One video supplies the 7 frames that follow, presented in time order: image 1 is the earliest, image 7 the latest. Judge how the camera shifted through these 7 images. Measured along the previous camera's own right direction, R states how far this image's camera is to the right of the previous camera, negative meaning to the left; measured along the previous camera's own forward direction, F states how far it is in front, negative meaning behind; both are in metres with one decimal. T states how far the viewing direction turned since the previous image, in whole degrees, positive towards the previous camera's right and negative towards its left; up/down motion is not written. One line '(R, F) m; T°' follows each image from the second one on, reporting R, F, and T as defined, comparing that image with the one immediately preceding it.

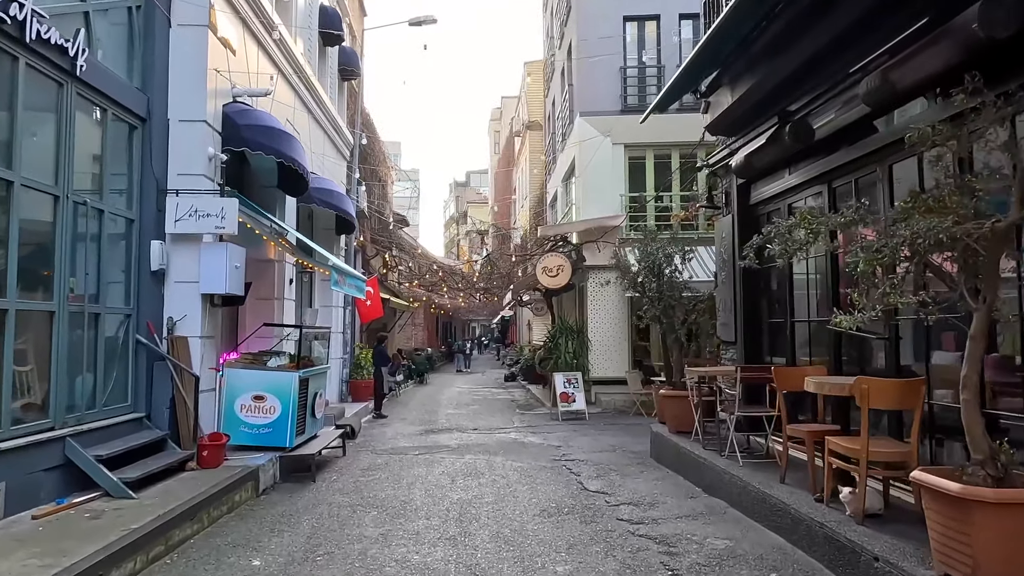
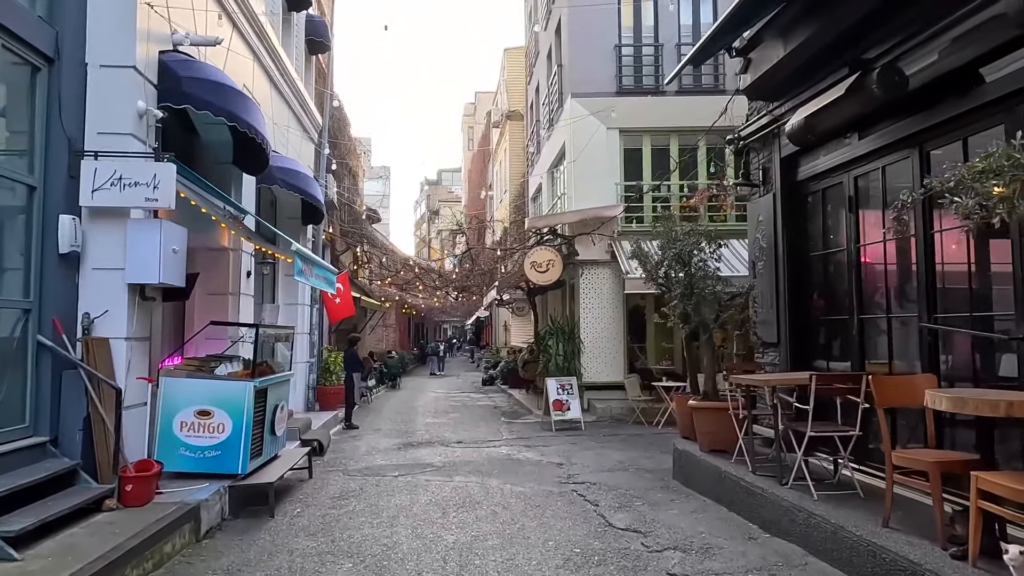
(-0.4, +1.5) m; +3°
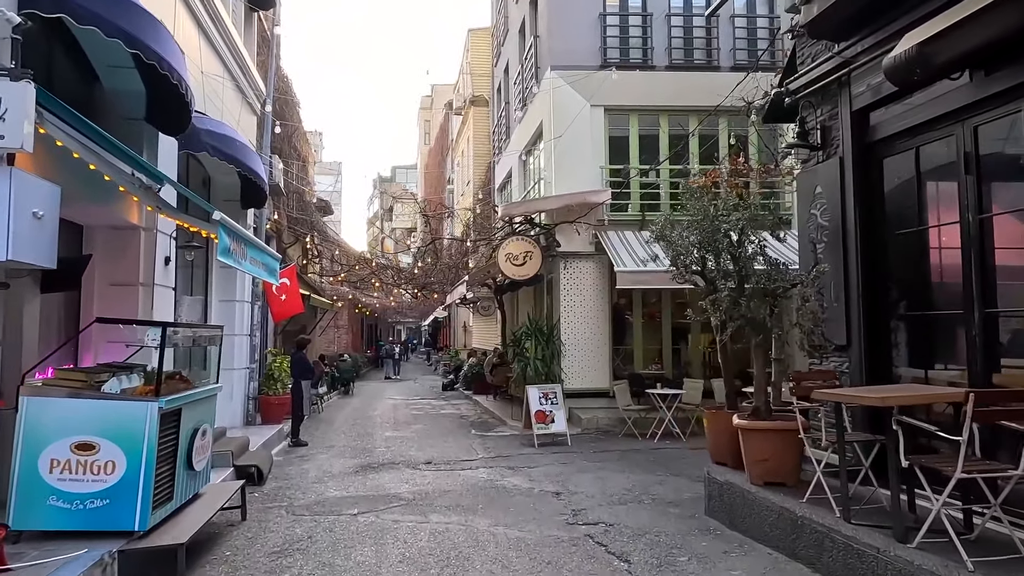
(-0.4, +1.8) m; +4°
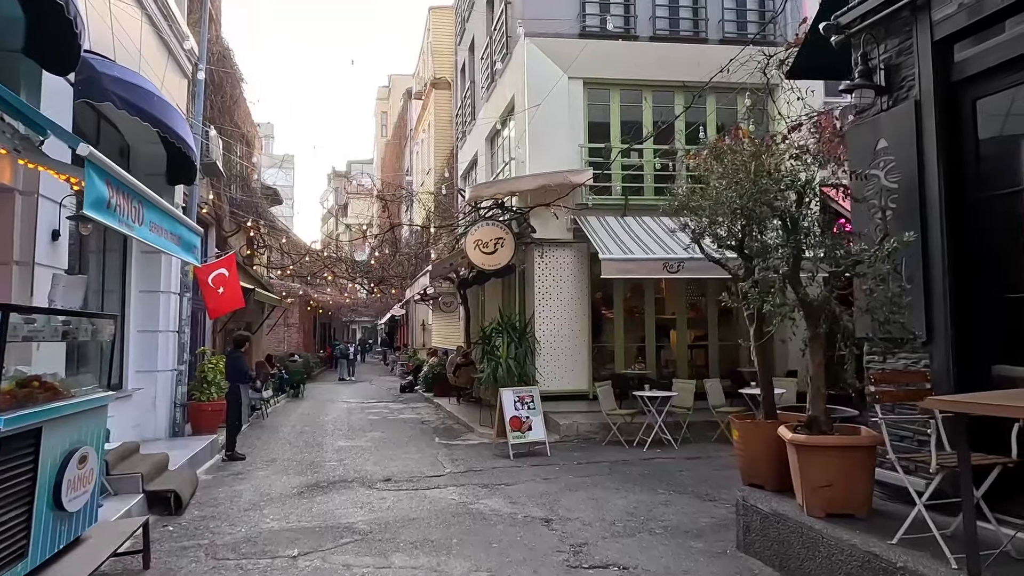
(-0.2, +1.4) m; +4°
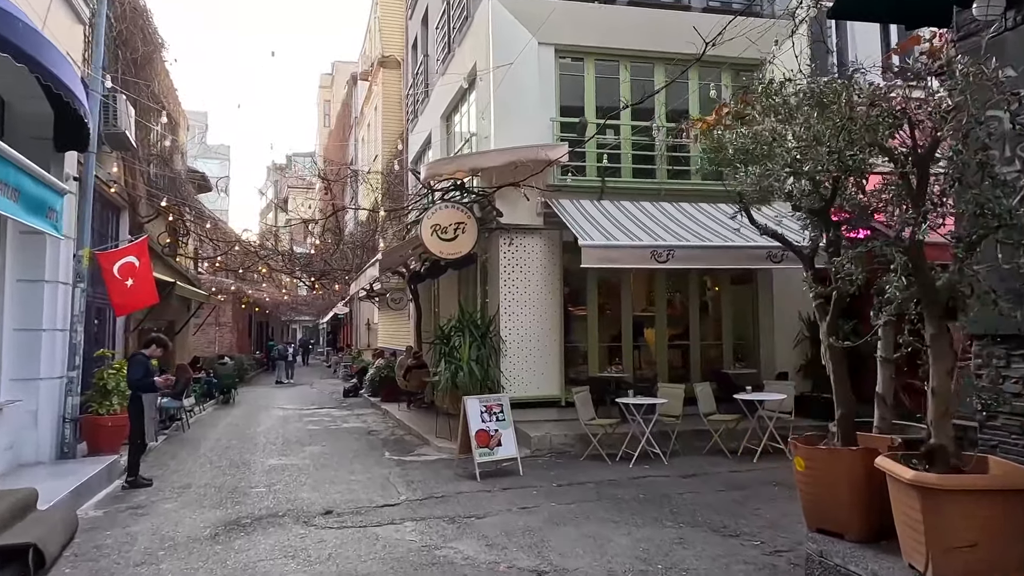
(-0.3, +1.5) m; +5°
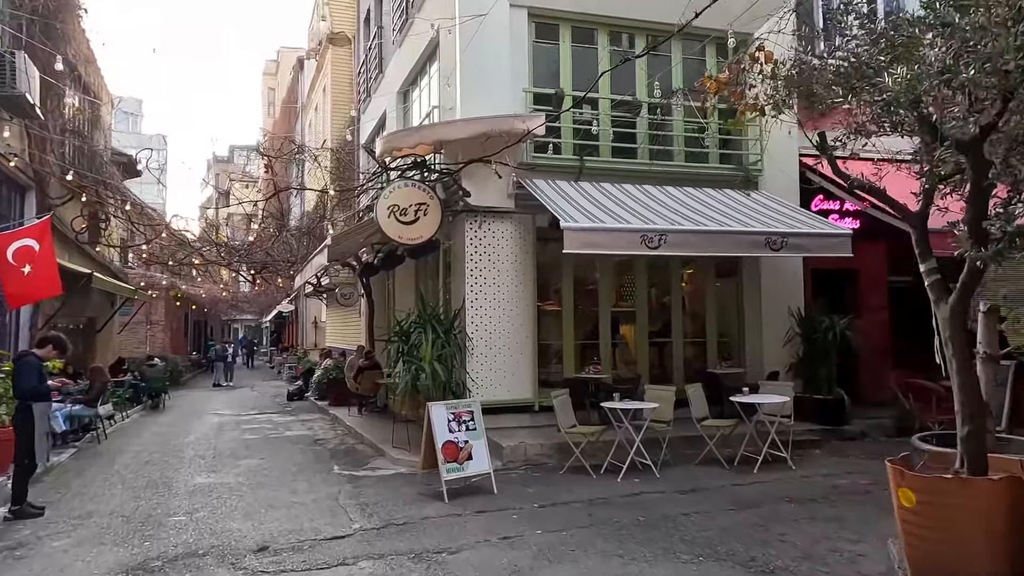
(-0.2, +1.2) m; +4°
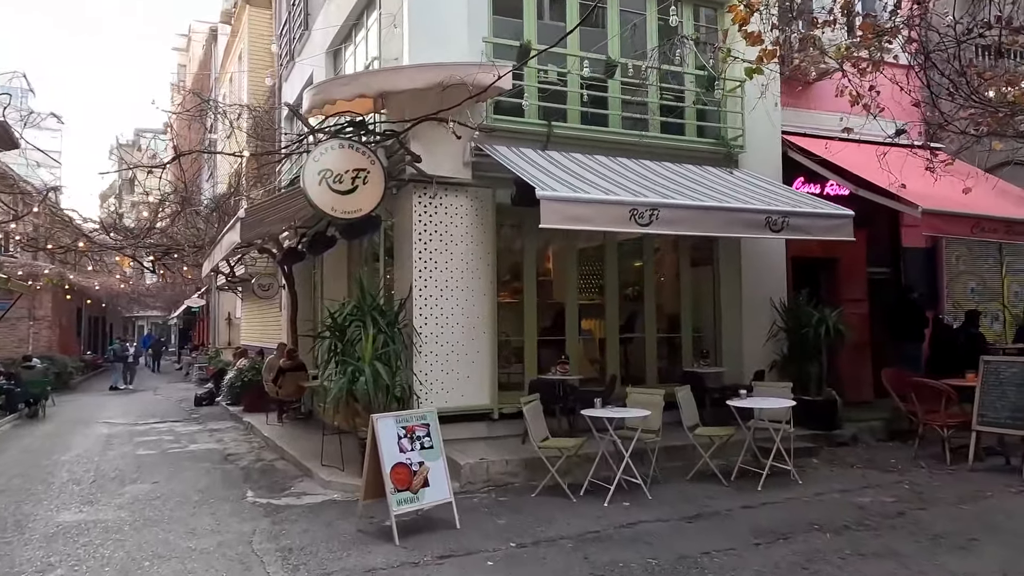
(-0.4, +1.5) m; +6°
